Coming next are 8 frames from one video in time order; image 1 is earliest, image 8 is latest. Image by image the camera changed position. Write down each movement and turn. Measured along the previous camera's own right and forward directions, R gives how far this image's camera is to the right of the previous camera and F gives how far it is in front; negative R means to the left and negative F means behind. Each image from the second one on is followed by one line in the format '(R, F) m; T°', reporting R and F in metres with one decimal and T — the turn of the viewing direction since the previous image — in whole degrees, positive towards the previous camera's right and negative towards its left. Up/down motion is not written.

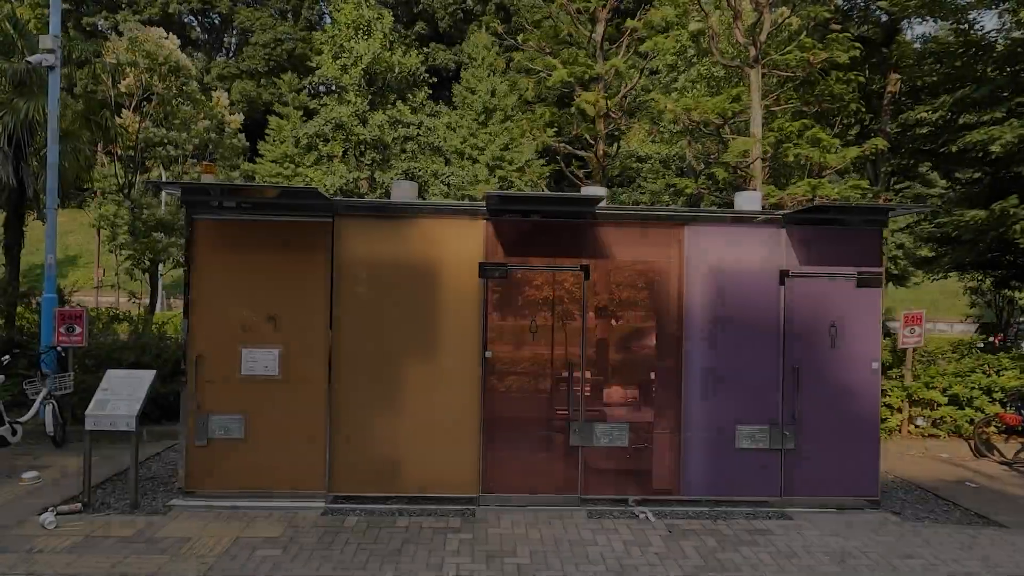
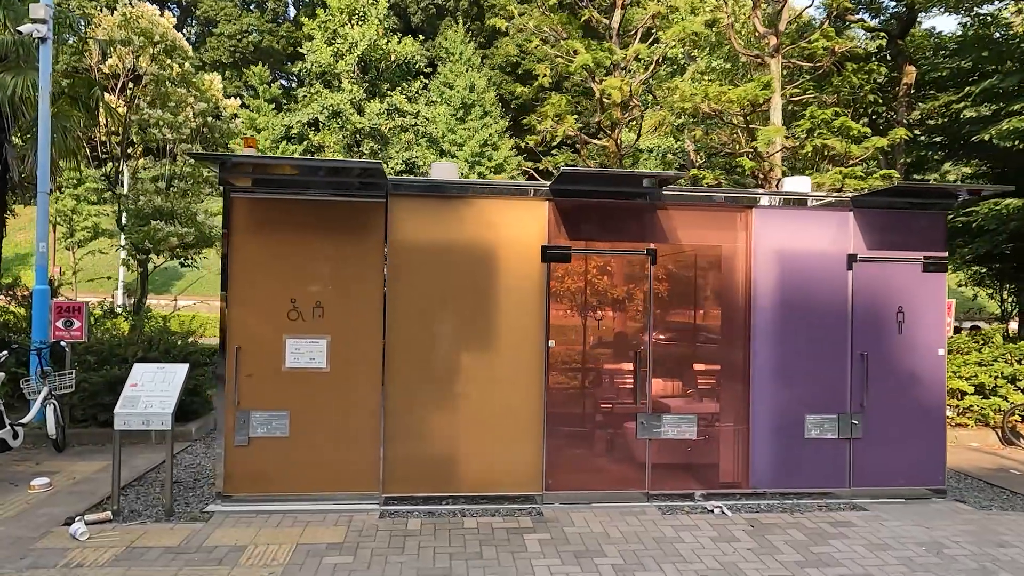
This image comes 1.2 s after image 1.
(-1.0, +0.4) m; +4°
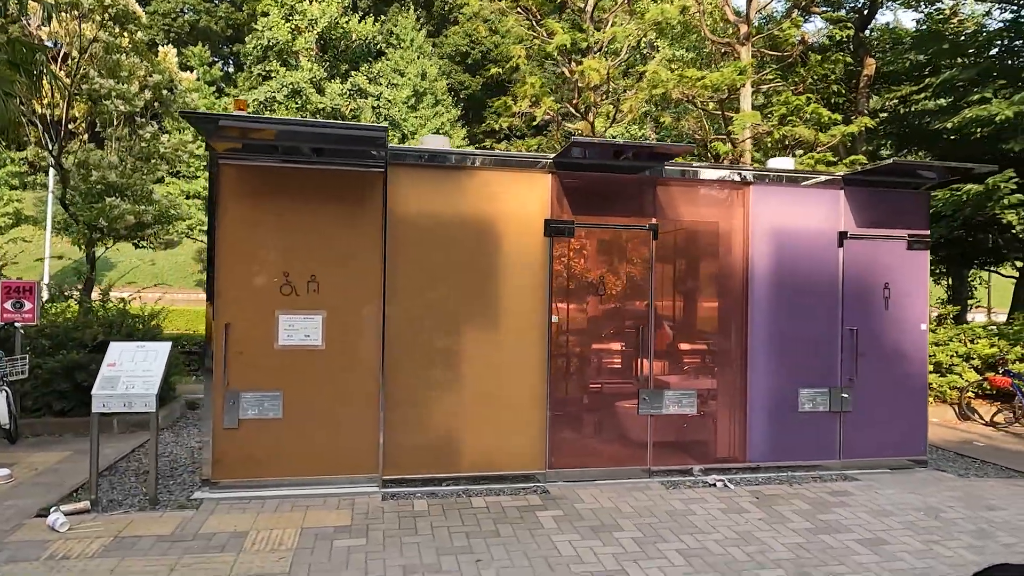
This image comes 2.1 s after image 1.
(-0.6, +0.2) m; +5°
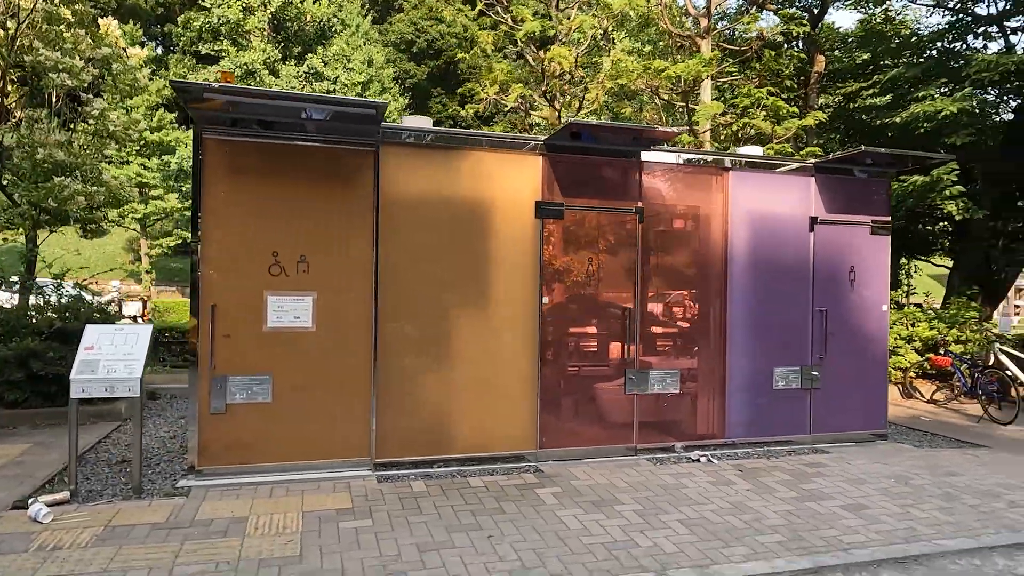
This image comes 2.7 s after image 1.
(-0.5, 0.0) m; +5°
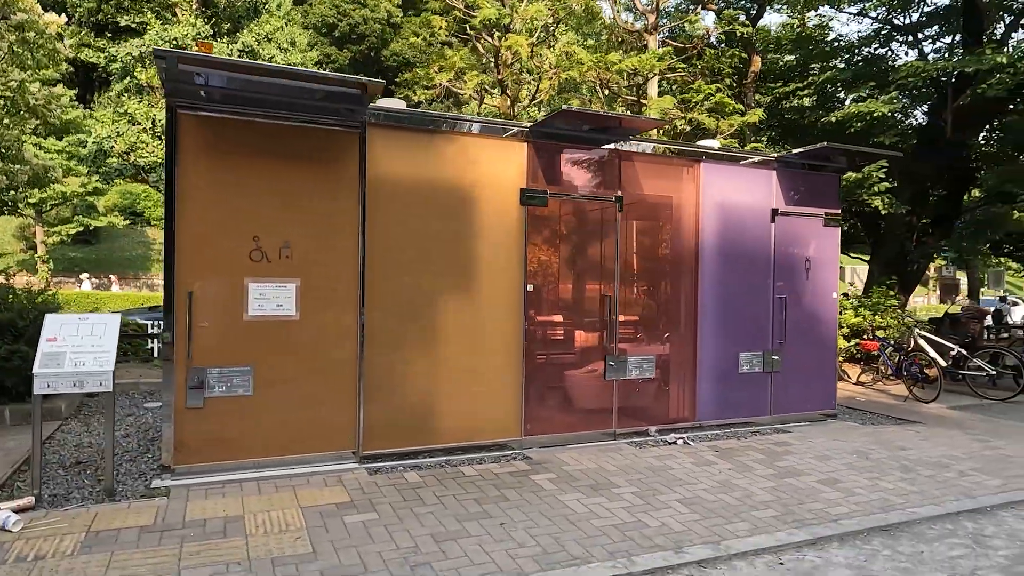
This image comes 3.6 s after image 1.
(-0.6, +0.1) m; +7°
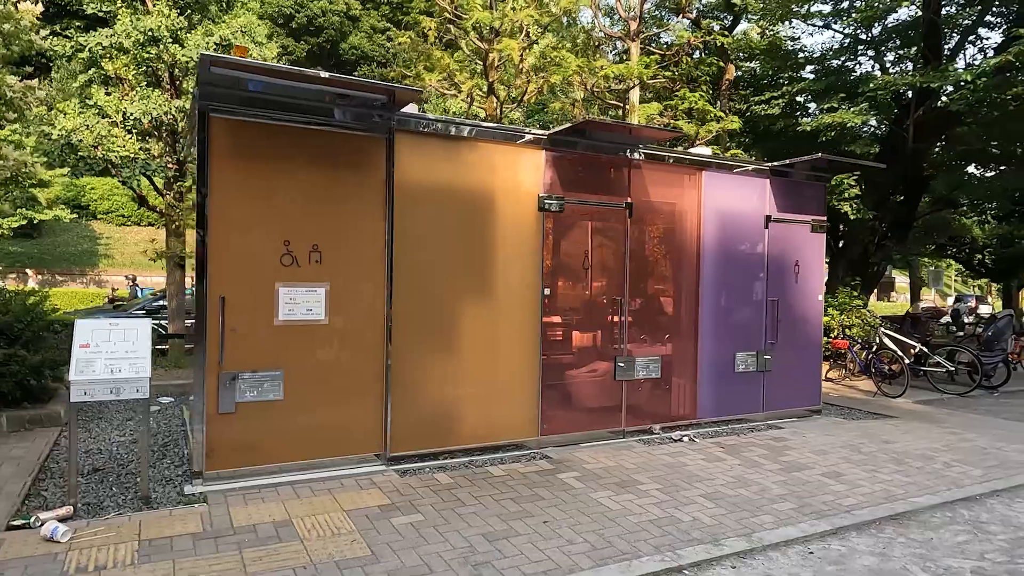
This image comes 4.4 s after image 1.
(-0.6, -0.1) m; +4°
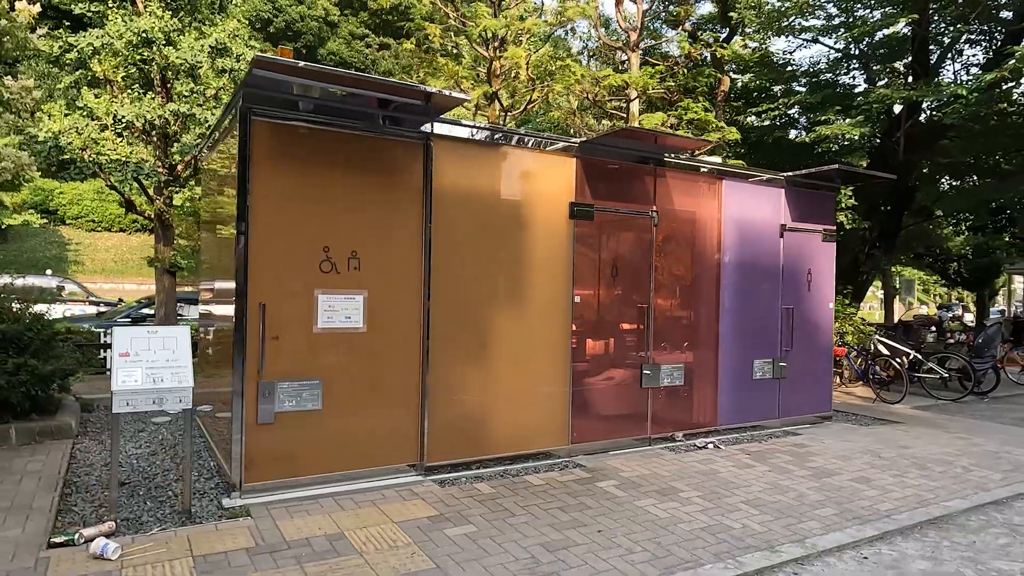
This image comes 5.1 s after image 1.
(-0.6, 0.0) m; +3°
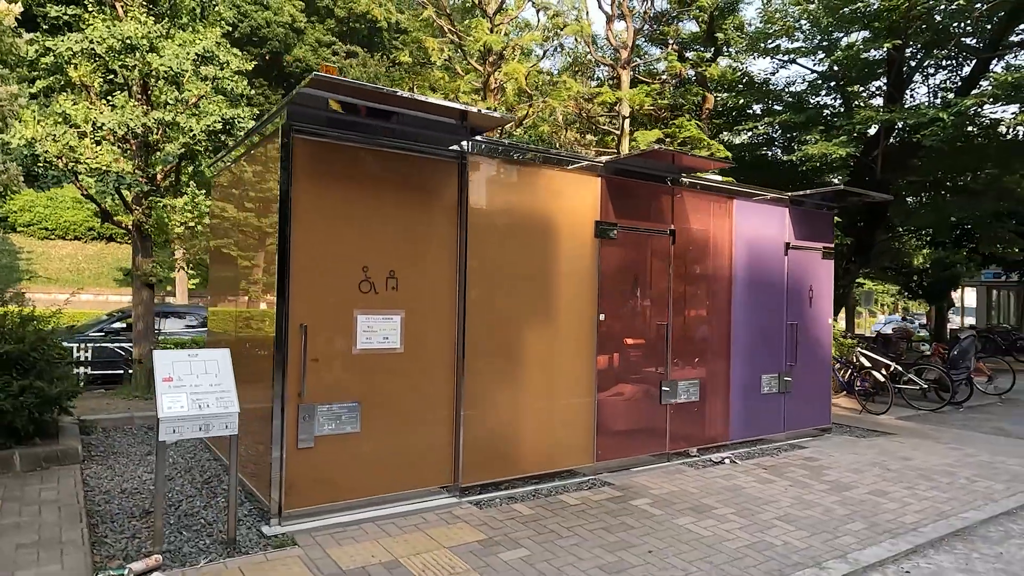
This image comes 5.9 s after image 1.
(-0.6, 0.0) m; +4°
